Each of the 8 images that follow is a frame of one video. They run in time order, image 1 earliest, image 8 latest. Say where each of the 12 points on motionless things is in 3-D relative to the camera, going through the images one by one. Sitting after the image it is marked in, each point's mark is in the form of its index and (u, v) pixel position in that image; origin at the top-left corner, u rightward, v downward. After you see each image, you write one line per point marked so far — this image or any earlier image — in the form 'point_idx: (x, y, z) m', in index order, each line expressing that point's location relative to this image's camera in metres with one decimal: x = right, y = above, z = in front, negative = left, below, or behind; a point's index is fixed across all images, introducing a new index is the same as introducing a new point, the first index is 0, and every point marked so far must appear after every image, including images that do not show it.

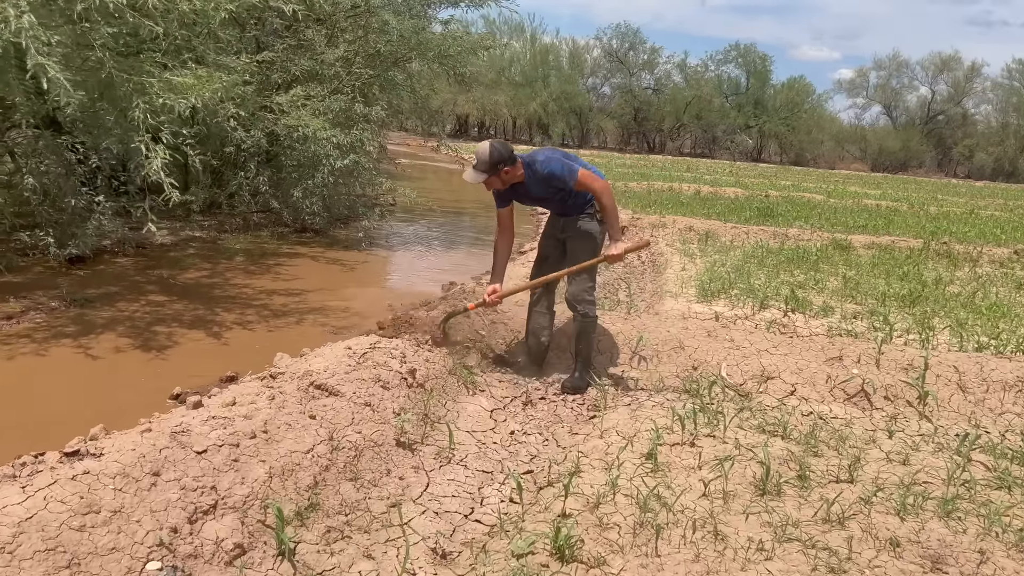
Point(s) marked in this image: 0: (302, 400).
0: (-0.9, -0.5, +3.5) m
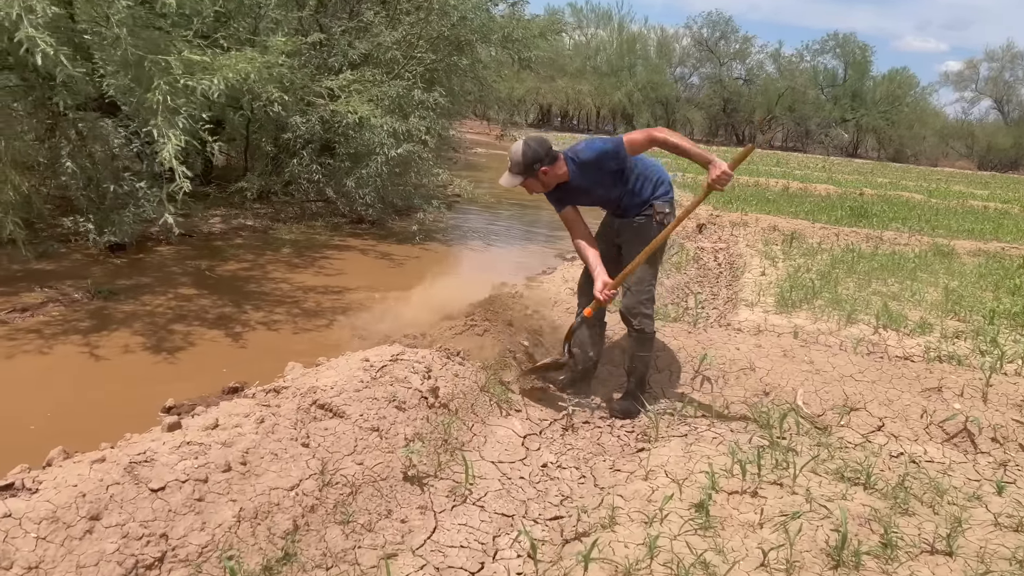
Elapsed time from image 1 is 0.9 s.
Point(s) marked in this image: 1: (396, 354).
0: (-0.8, -0.5, +3.0) m
1: (-0.5, -0.3, +3.8) m
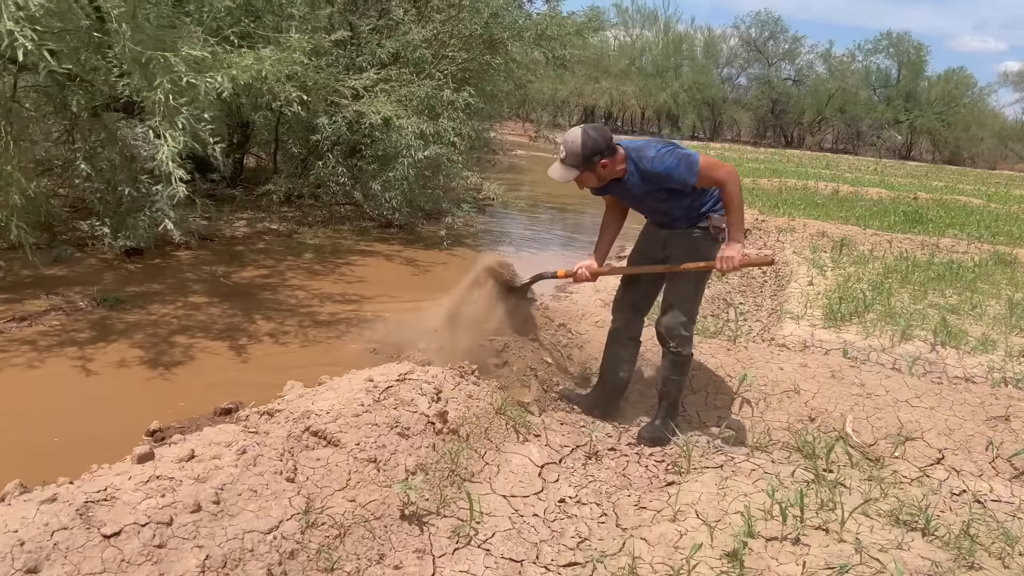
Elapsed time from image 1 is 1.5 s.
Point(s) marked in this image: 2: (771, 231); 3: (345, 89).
0: (-0.7, -0.5, +2.8) m
1: (-0.5, -0.4, +3.5) m
2: (+3.1, +0.7, +10.0) m
3: (-1.5, +1.7, +7.0) m
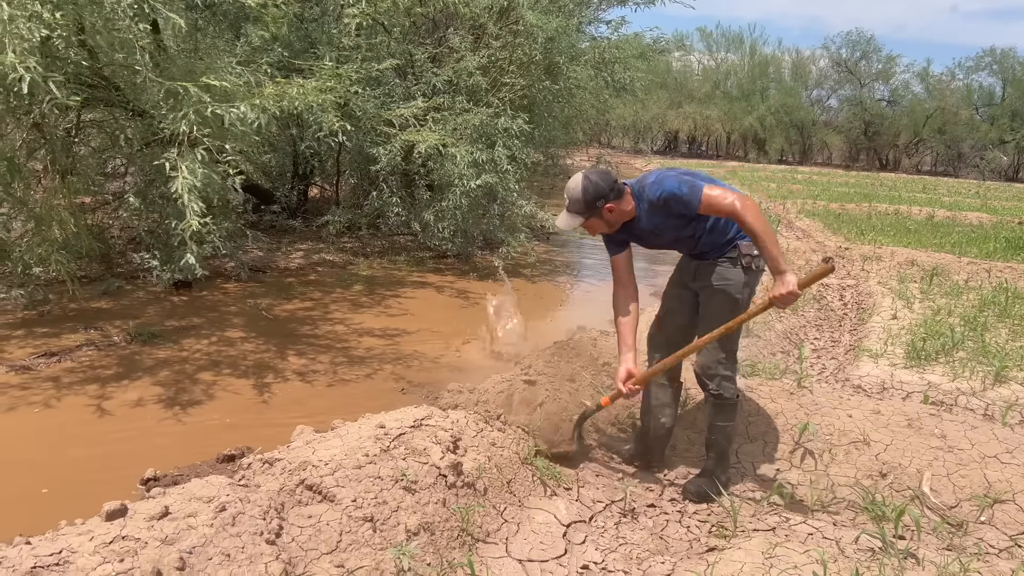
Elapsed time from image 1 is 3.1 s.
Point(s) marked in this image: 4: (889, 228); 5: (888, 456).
0: (-0.7, -0.7, +2.5) m
1: (-0.4, -0.5, +3.3) m
2: (+3.9, +0.3, +9.4) m
3: (-1.0, +1.4, +6.9) m
4: (+5.5, +0.9, +12.1) m
5: (+1.7, -0.8, +3.8) m
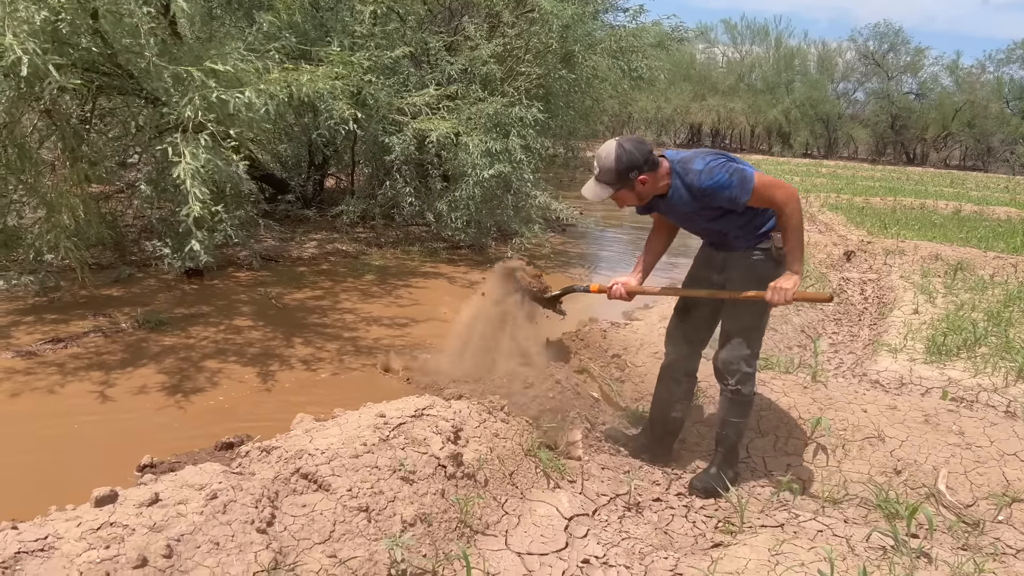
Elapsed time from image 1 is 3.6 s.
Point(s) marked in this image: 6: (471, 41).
0: (-0.7, -0.6, +2.5) m
1: (-0.3, -0.5, +3.3) m
2: (+4.0, +0.4, +9.3) m
3: (-0.9, +1.5, +6.8) m
4: (+5.7, +0.9, +11.9) m
5: (+1.7, -0.7, +3.7) m
6: (-0.4, +2.2, +7.4) m
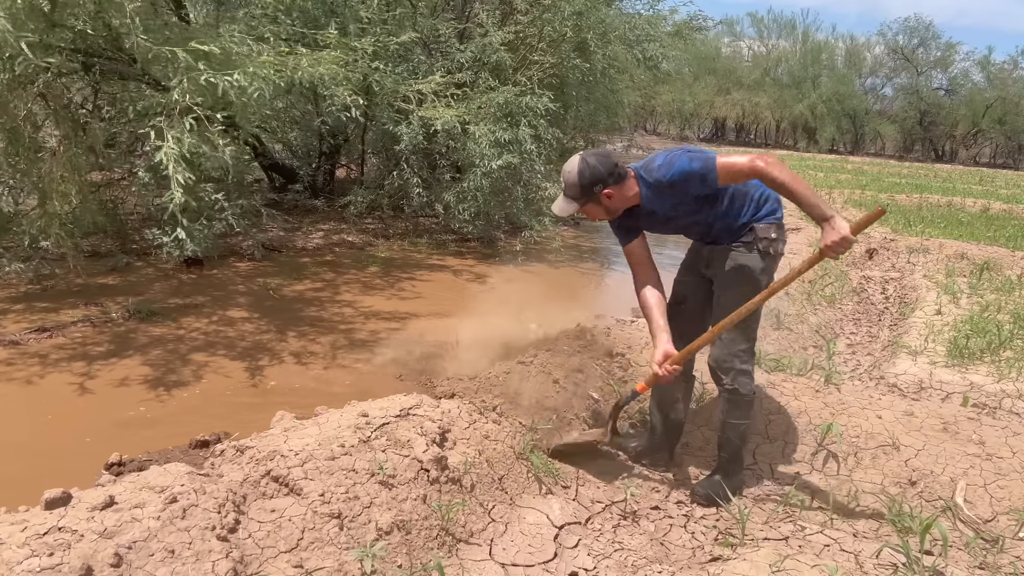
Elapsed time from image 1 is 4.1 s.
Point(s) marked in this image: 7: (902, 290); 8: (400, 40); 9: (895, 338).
0: (-0.8, -0.6, +2.4) m
1: (-0.4, -0.4, +3.1) m
2: (+4.2, +0.4, +9.0) m
3: (-0.8, +1.5, +6.7) m
4: (+5.9, +0.9, +11.6) m
5: (+1.7, -0.7, +3.5) m
6: (-0.3, +2.2, +7.3) m
7: (+3.4, 0.0, +7.4) m
8: (-0.9, +2.0, +6.7) m
9: (+2.6, -0.3, +5.7) m
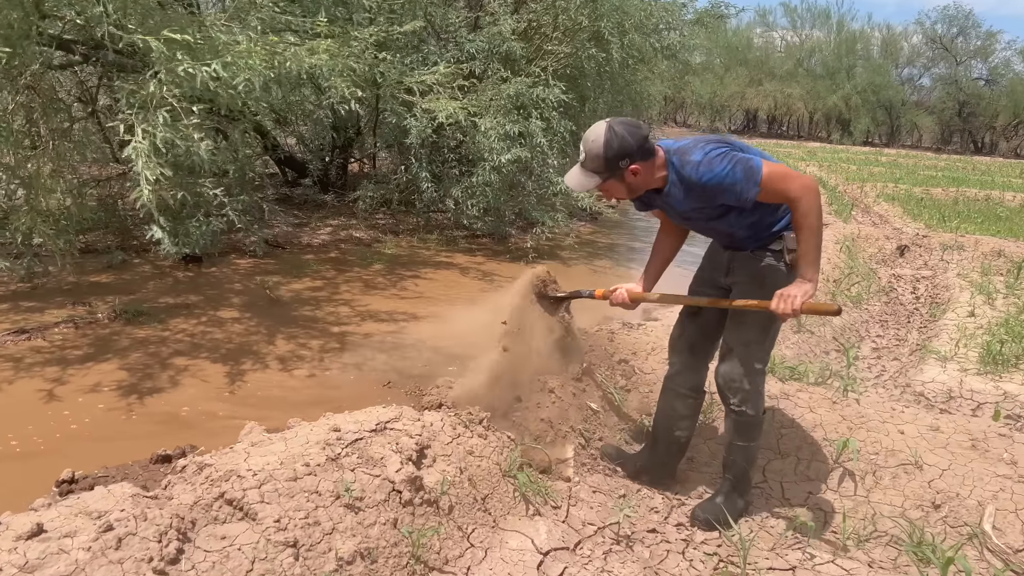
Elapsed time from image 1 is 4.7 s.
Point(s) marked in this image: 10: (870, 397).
0: (-0.9, -0.6, +2.2) m
1: (-0.4, -0.5, +2.9) m
2: (+4.3, +0.4, +8.6) m
3: (-0.7, +1.6, +6.5) m
4: (+6.2, +1.0, +11.2) m
5: (+1.7, -0.8, +3.2) m
6: (-0.1, +2.3, +7.0) m
7: (+3.5, 0.0, +7.1) m
8: (-0.8, +2.0, +6.4) m
9: (+2.6, -0.3, +5.4) m
10: (+1.7, -0.5, +4.1) m
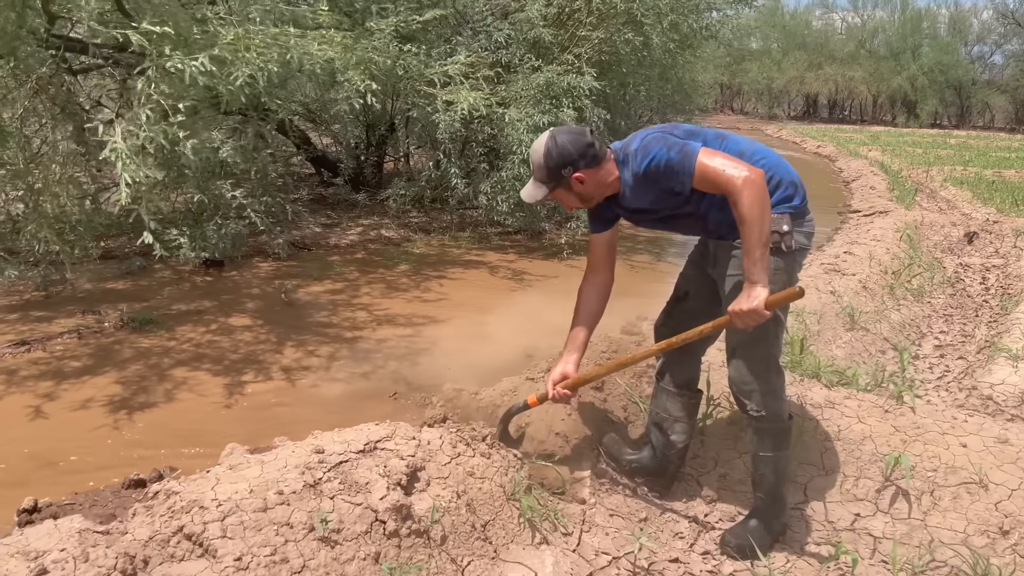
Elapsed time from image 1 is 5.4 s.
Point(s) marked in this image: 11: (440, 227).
0: (-0.9, -0.7, +2.0) m
1: (-0.4, -0.5, +2.6) m
2: (+4.7, +0.5, +8.0) m
3: (-0.5, +1.6, +6.2) m
4: (+6.7, +1.1, +10.4) m
5: (+1.7, -0.7, +2.8) m
6: (+0.1, +2.3, +6.7) m
7: (+3.8, +0.1, +6.5) m
8: (-0.6, +2.0, +6.2) m
9: (+2.8, -0.3, +4.9) m
10: (+1.8, -0.5, +3.7) m
11: (-0.6, +0.5, +7.3) m
